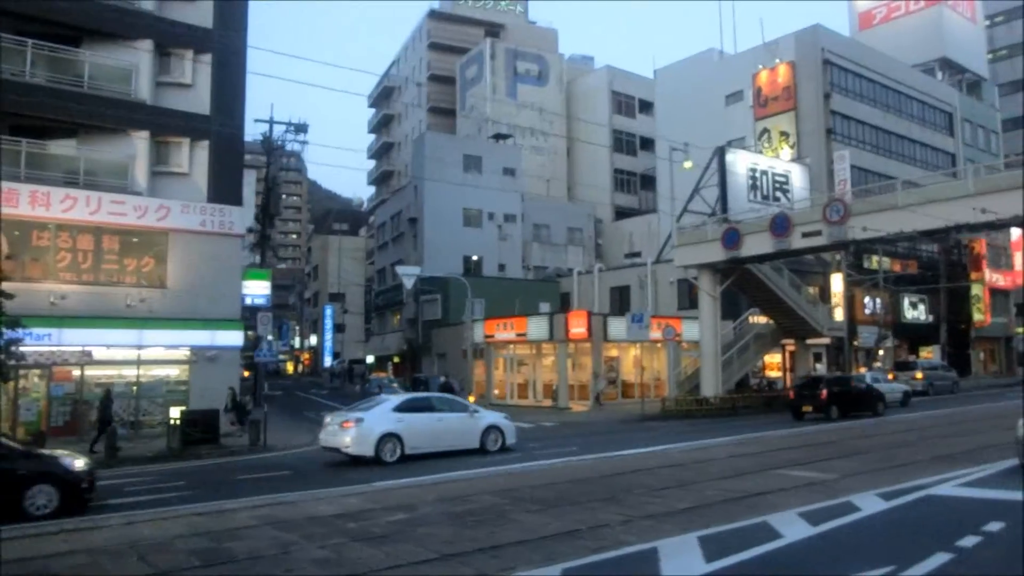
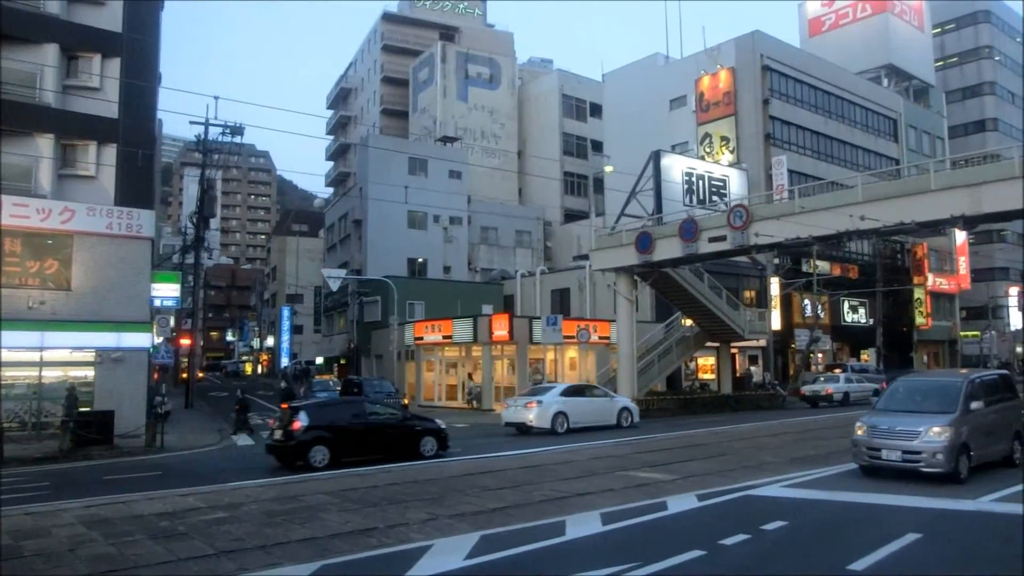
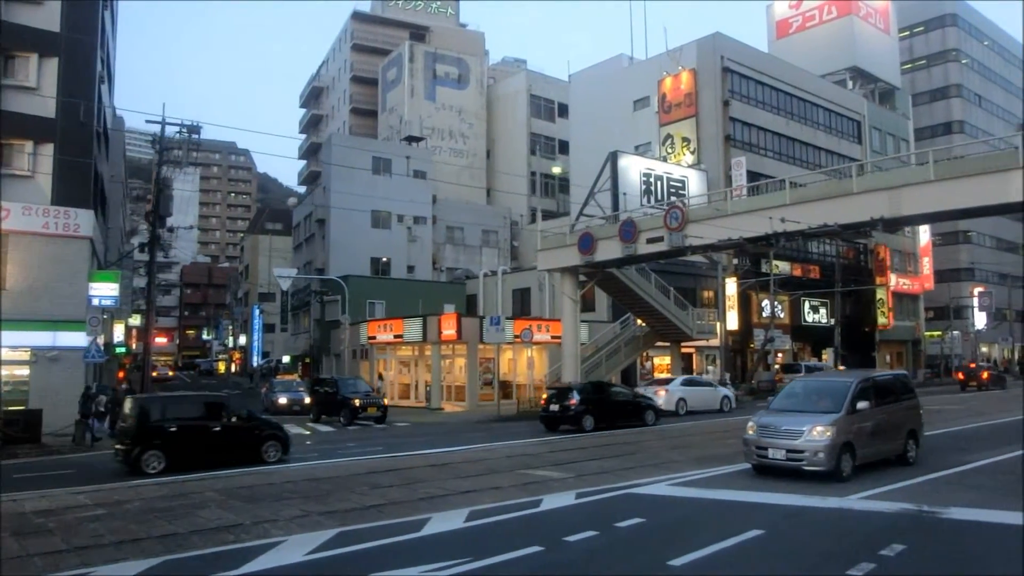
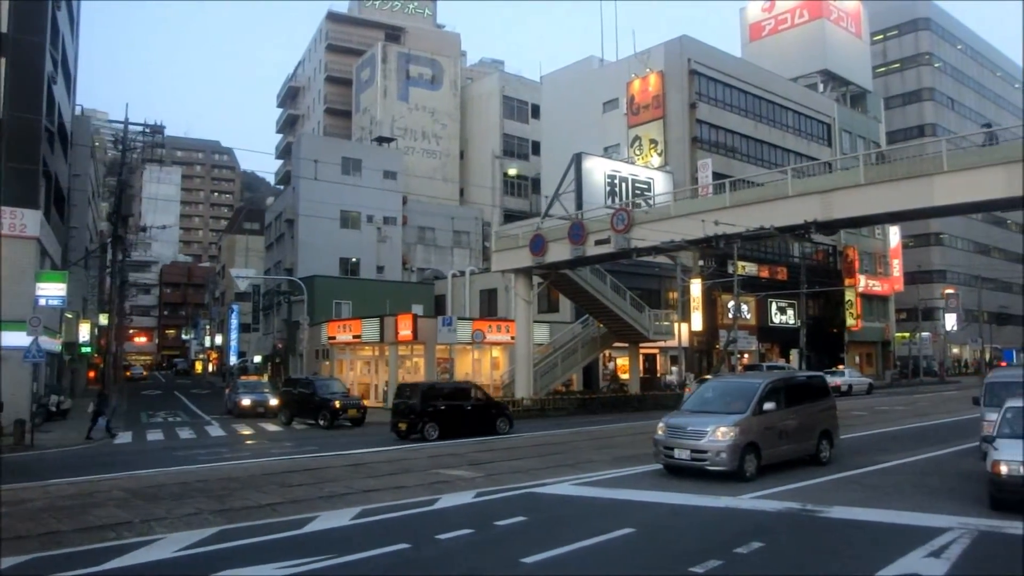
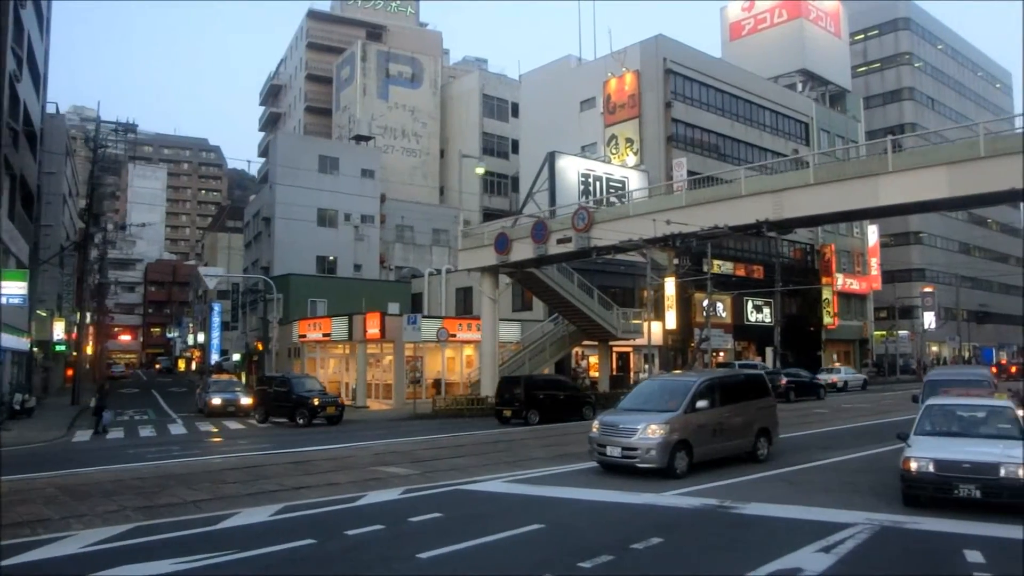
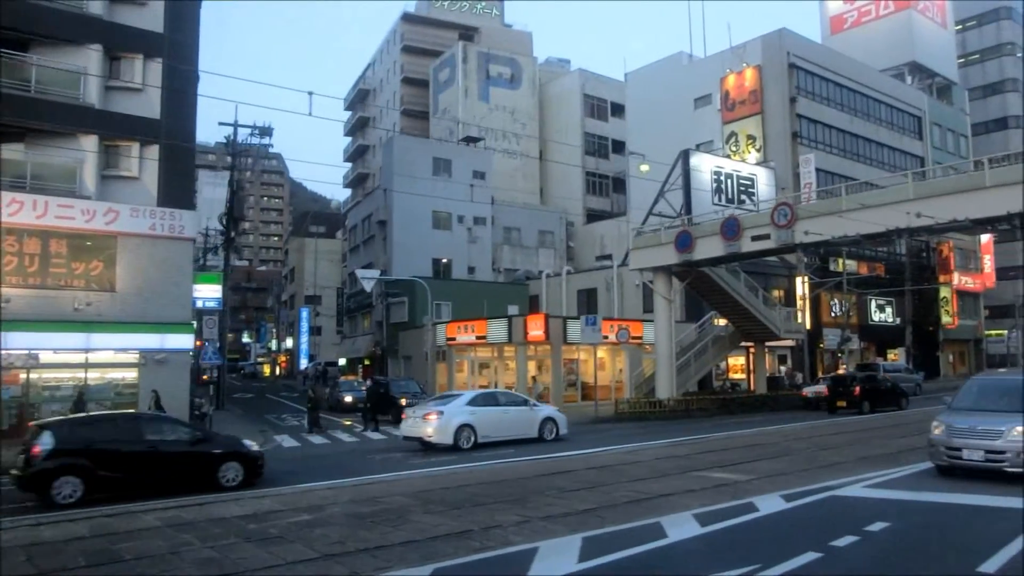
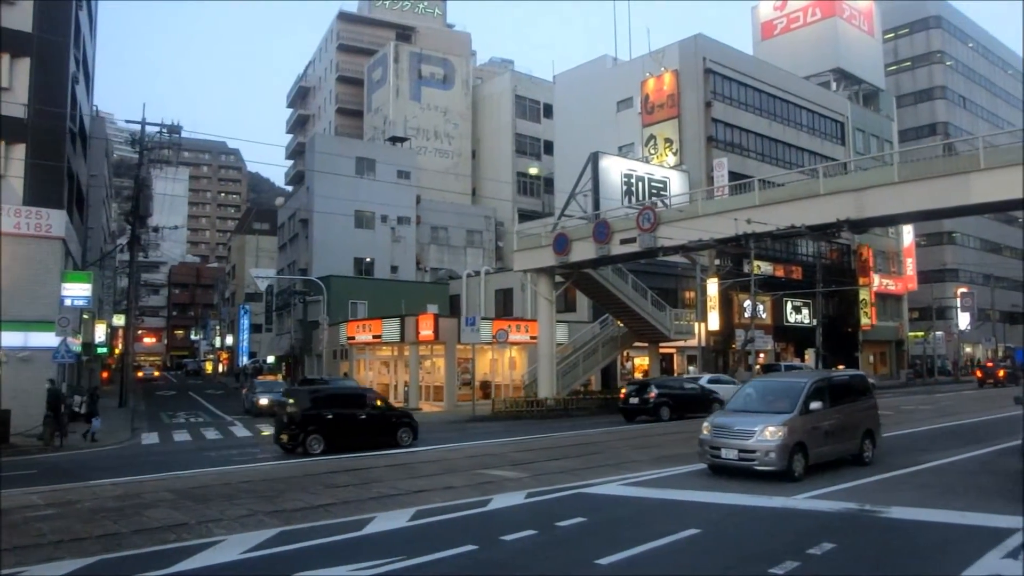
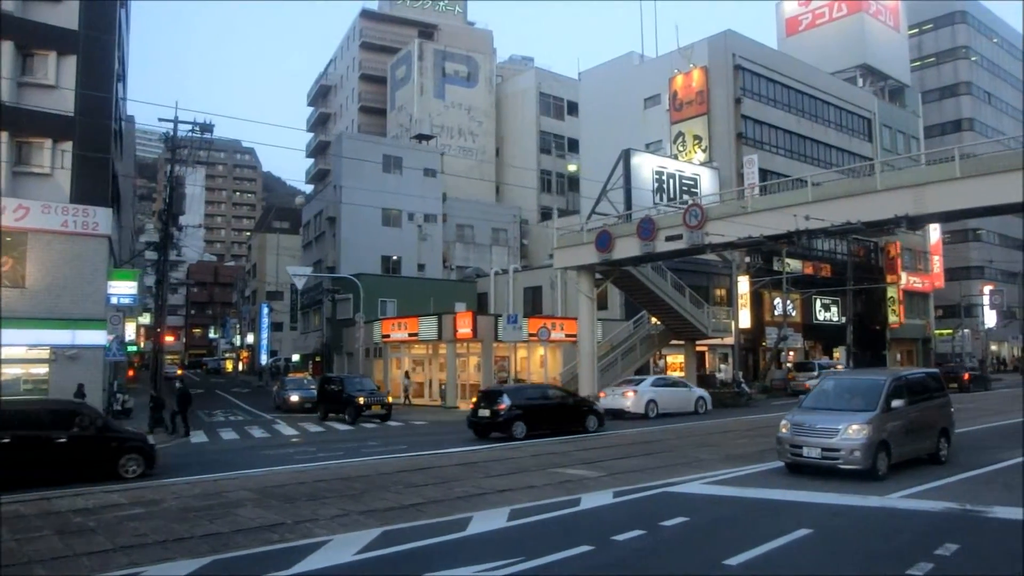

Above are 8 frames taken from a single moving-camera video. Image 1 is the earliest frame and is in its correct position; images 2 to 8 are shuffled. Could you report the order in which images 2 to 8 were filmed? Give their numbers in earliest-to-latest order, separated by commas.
6, 2, 8, 3, 7, 4, 5
